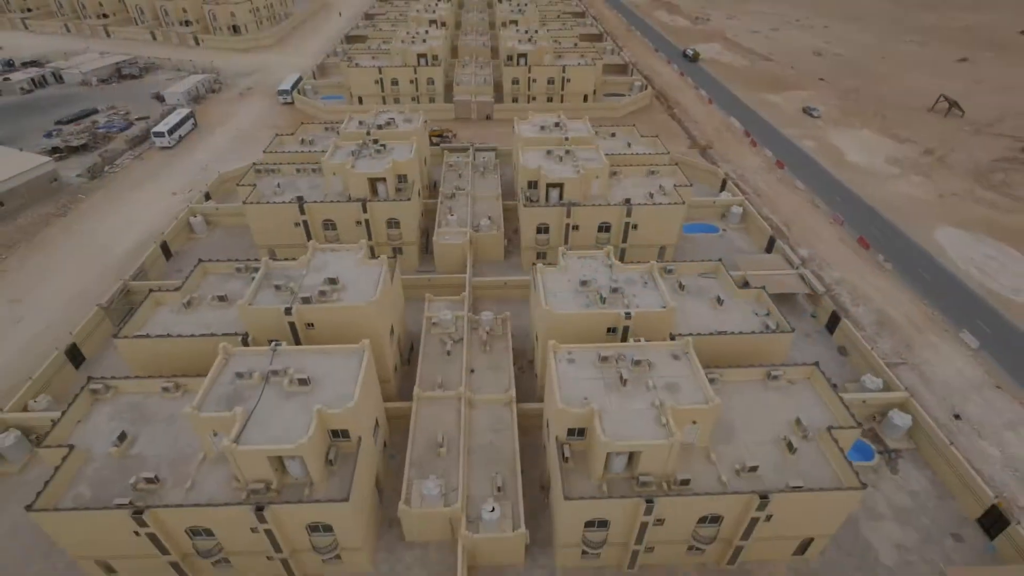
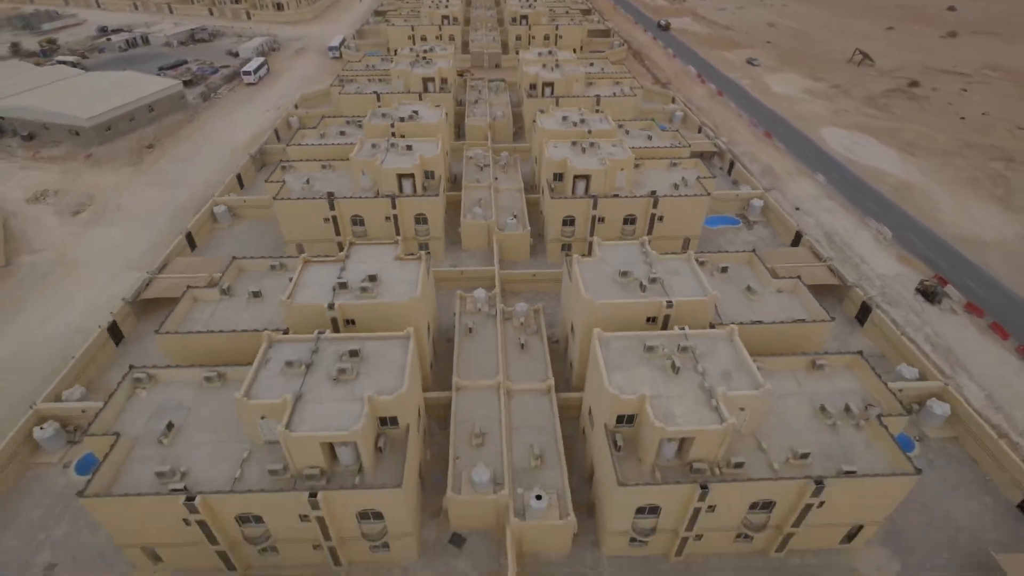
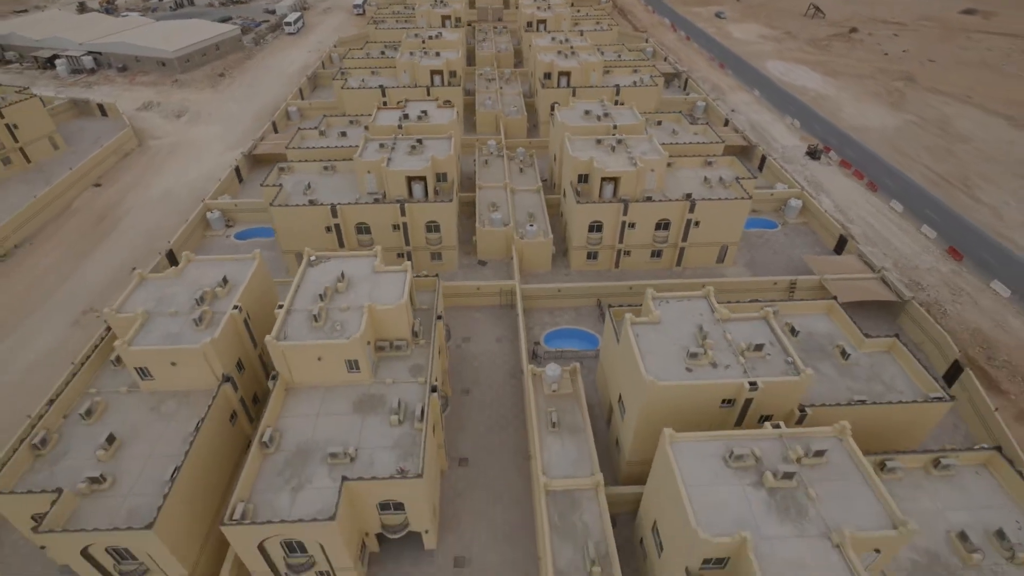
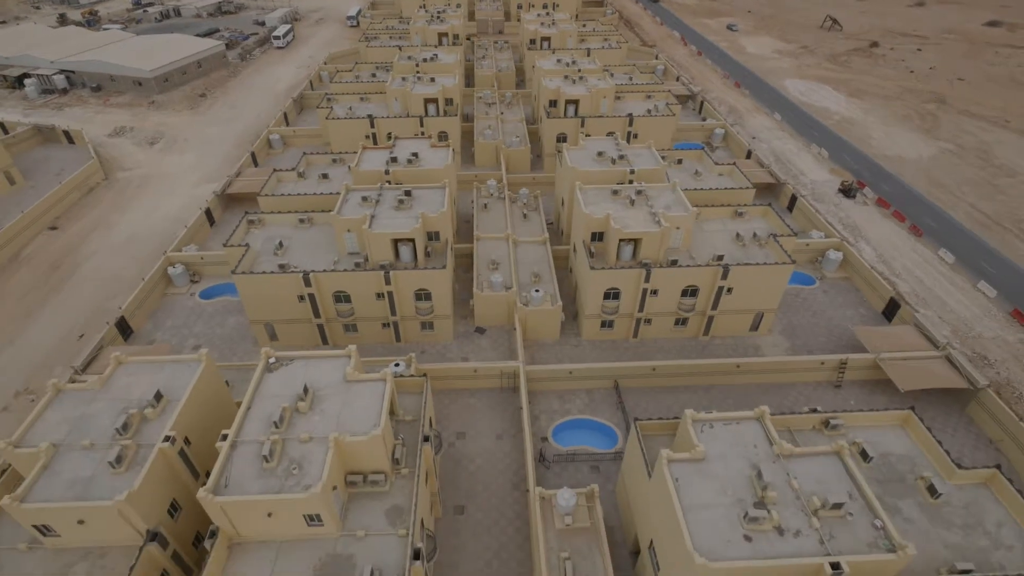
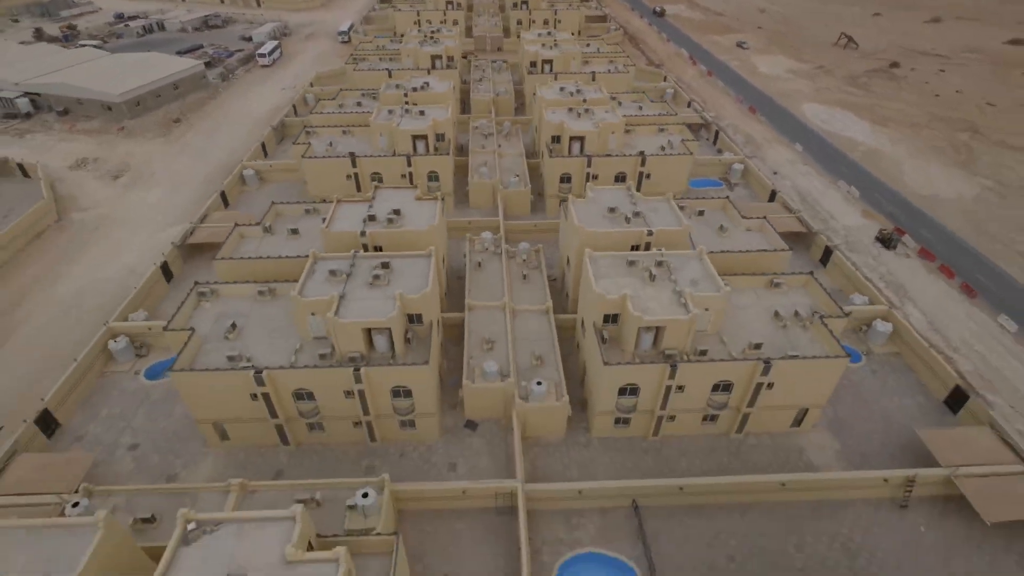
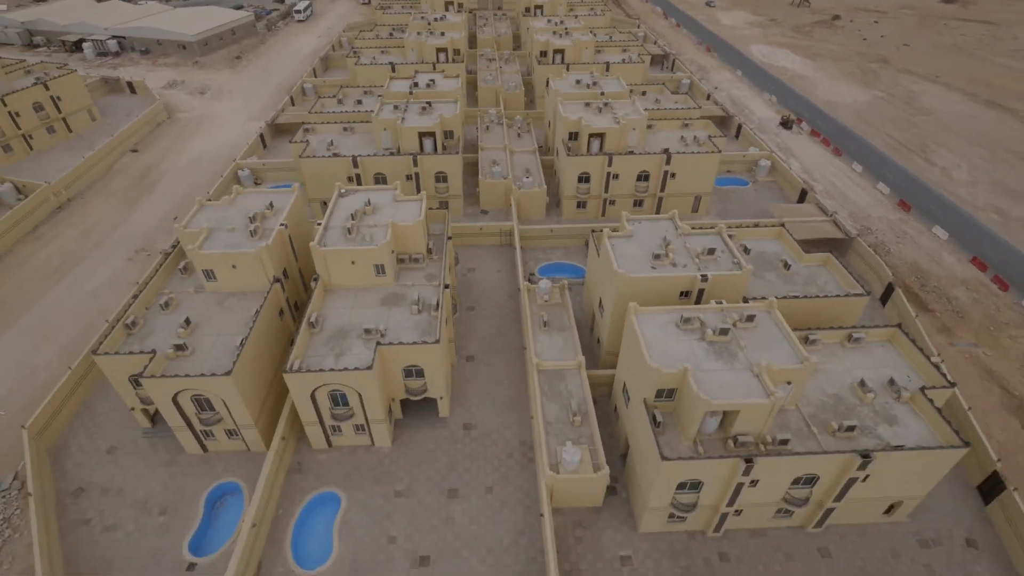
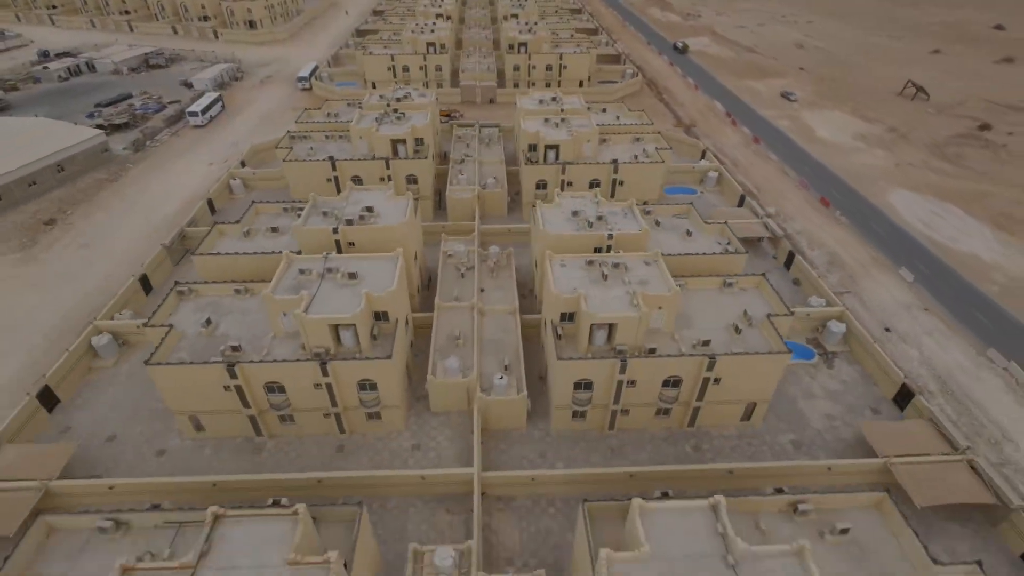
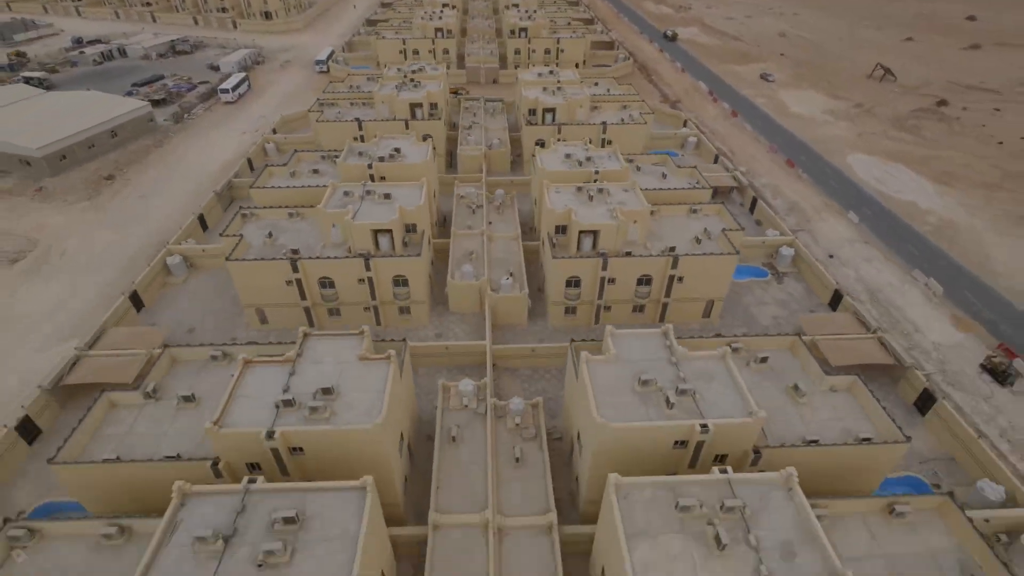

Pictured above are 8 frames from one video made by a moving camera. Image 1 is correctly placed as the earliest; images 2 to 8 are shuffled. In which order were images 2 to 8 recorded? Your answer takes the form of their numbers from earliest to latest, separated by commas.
7, 8, 2, 5, 4, 3, 6
